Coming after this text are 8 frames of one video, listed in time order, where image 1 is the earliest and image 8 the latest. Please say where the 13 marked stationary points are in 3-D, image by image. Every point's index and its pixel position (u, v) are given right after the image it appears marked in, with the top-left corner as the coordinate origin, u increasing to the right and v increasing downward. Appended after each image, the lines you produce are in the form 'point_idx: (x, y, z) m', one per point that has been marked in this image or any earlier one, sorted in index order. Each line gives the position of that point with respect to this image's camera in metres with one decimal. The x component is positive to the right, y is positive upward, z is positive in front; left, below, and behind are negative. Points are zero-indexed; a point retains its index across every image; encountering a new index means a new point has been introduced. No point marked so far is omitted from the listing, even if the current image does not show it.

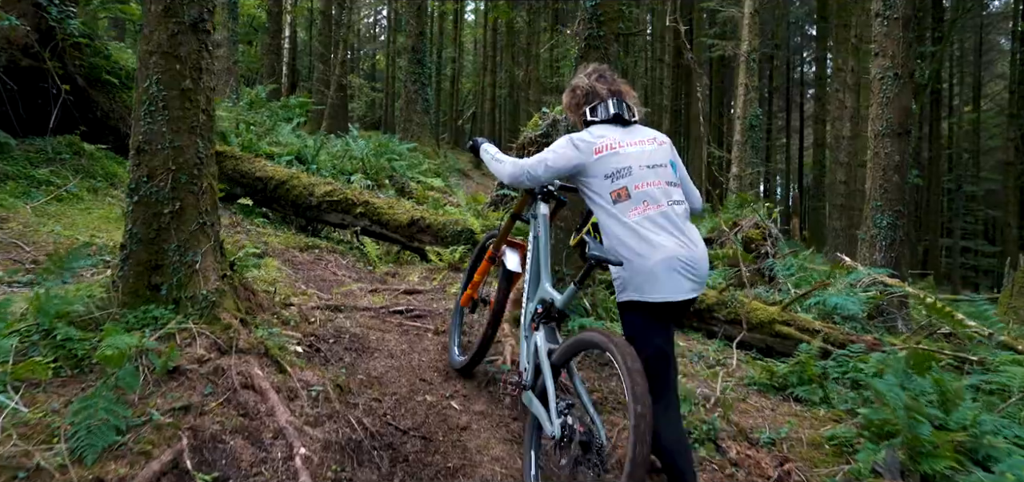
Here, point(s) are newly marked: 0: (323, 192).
0: (-2.0, +0.5, +7.5) m
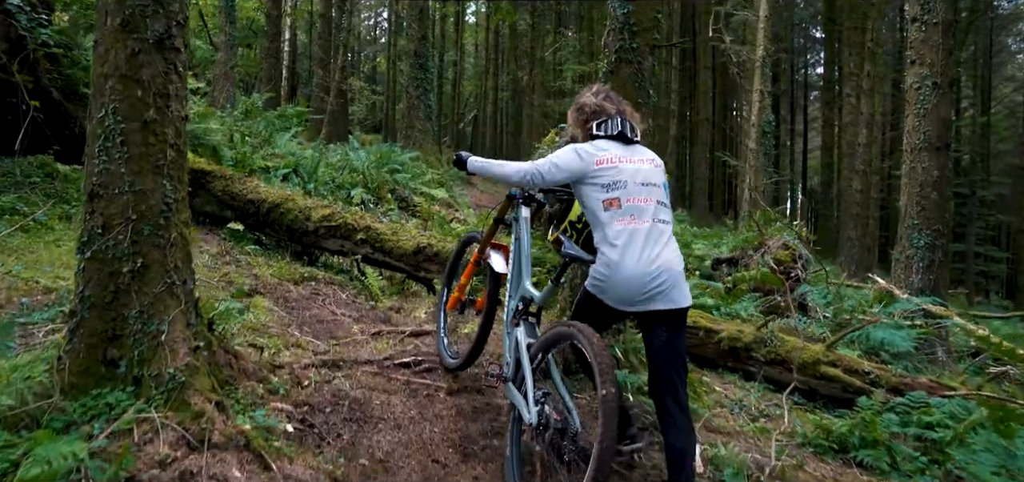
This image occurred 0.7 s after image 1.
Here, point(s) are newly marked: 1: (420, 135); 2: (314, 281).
0: (-1.8, +0.2, +6.9) m
1: (-2.2, +2.5, +17.1) m
2: (-1.8, -0.4, +6.4) m
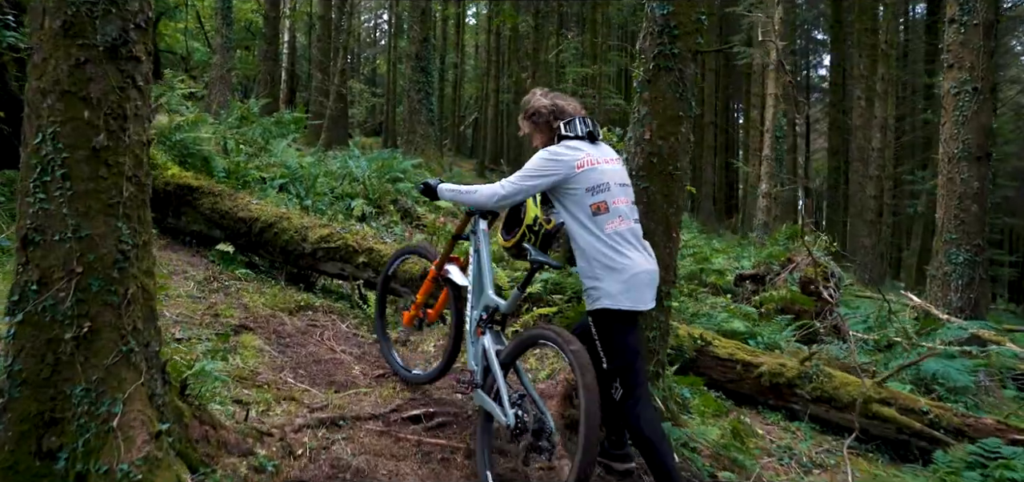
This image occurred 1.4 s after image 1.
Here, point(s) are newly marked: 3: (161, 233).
0: (-1.7, +0.1, +6.3) m
1: (-2.1, +2.3, +16.5) m
2: (-1.6, -0.6, +5.8) m
3: (-3.3, +0.1, +6.7) m
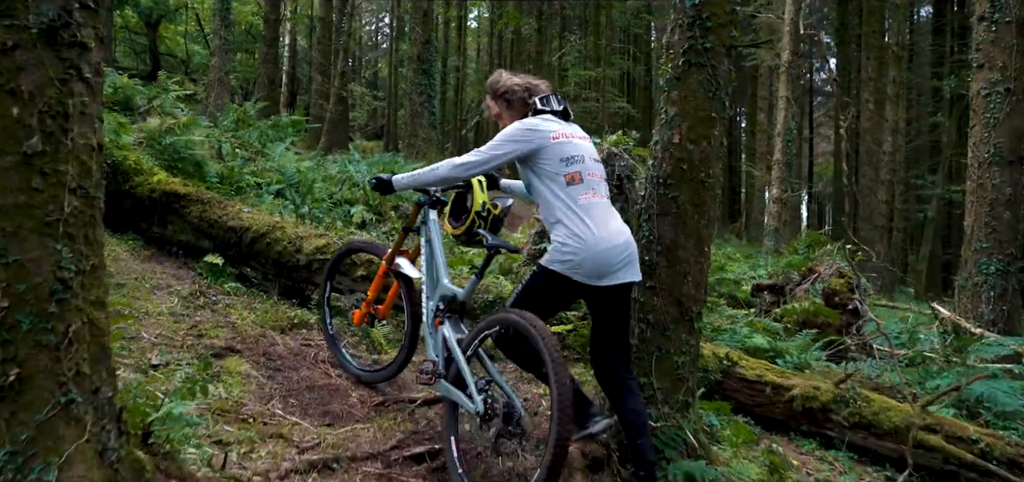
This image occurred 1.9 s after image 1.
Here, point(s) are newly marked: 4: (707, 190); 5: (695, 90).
0: (-1.6, 0.0, +5.8) m
1: (-2.0, +2.2, +16.1) m
2: (-1.5, -0.7, +5.4) m
3: (-3.2, 0.0, +6.3) m
4: (+1.1, +0.3, +3.9) m
5: (+1.0, +0.8, +3.9) m
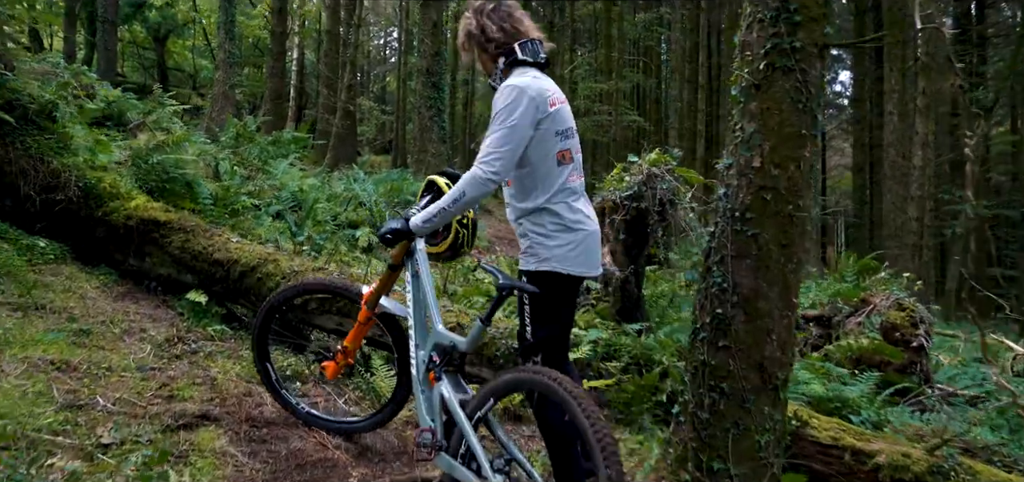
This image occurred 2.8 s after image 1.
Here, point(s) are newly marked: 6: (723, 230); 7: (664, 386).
0: (-1.4, -0.3, +5.0) m
1: (-1.7, +1.7, +15.4) m
2: (-1.4, -0.9, +4.6) m
3: (-3.0, -0.3, +5.5) m
4: (+1.2, +0.1, +3.1) m
5: (+1.1, +0.6, +3.1) m
6: (+0.9, 0.0, +3.2) m
7: (+0.9, -0.9, +4.4) m
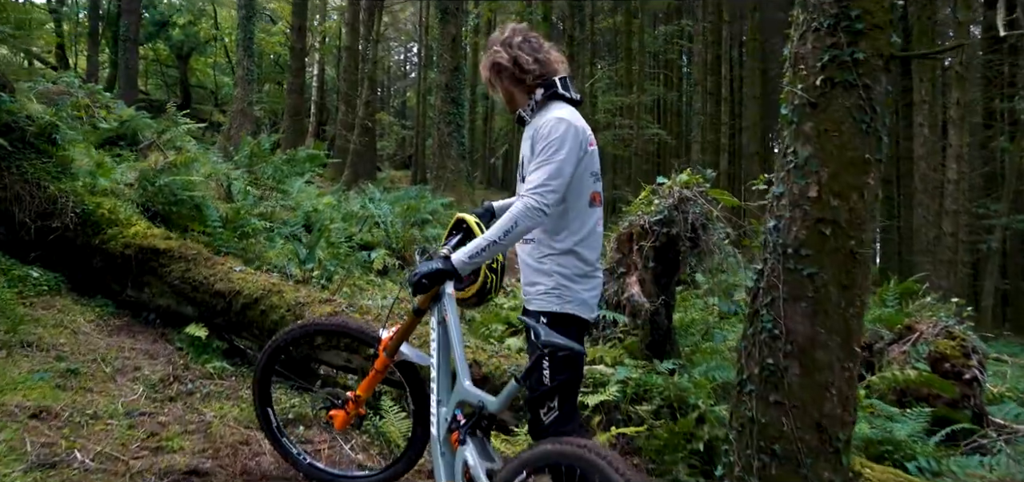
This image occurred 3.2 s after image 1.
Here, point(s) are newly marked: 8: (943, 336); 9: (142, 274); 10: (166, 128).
0: (-1.3, -0.5, +4.7) m
1: (-1.2, +1.4, +15.1) m
2: (-1.2, -1.1, +4.2) m
3: (-2.9, -0.5, +5.2) m
4: (+1.3, -0.1, +2.7) m
5: (+1.2, +0.5, +2.7) m
6: (+1.0, -0.1, +2.8) m
7: (+1.1, -1.1, +4.0) m
8: (+4.0, -0.9, +6.8) m
9: (-2.7, -0.2, +5.2) m
10: (-5.5, +1.8, +11.5) m
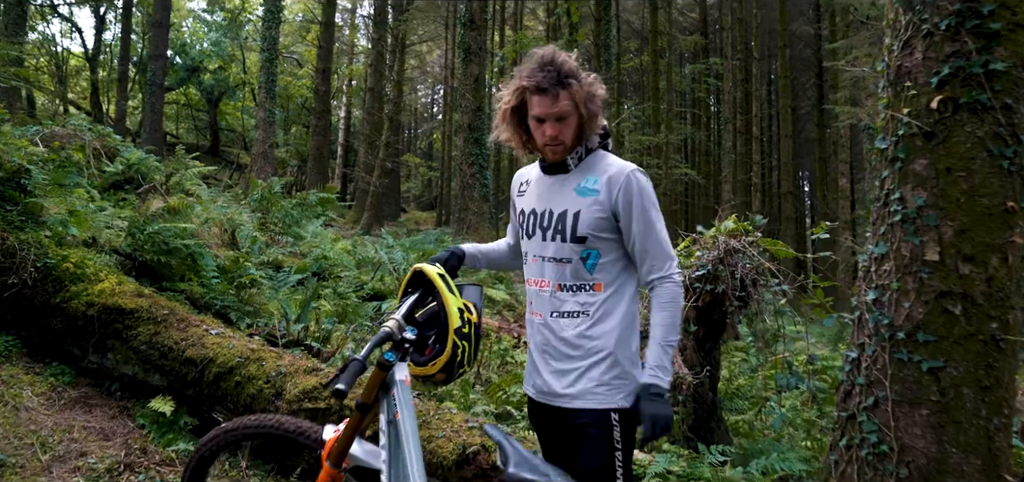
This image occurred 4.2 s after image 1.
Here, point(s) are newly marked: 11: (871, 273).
0: (-1.2, -0.8, +4.0) m
1: (-0.8, +0.4, +14.4) m
2: (-1.2, -1.4, +3.5) m
3: (-2.8, -0.9, +4.6) m
4: (+1.3, -0.3, +2.0) m
5: (+1.2, +0.2, +1.9) m
6: (+1.0, -0.3, +2.1) m
7: (+1.1, -1.4, +3.2) m
8: (+4.2, -1.3, +5.8) m
9: (-2.6, -0.6, +4.6) m
10: (-5.2, +1.1, +11.1) m
11: (+1.1, -0.1, +2.1) m
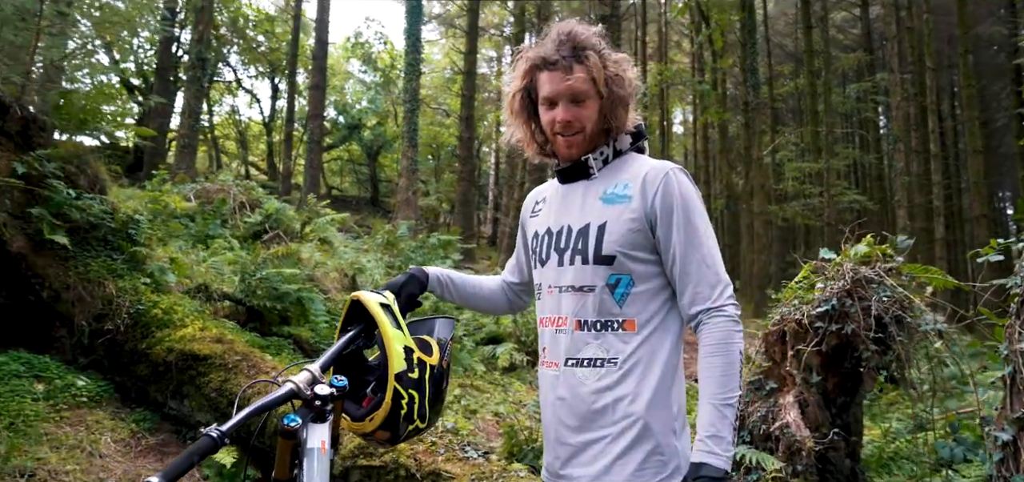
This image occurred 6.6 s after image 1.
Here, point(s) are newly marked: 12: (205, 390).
0: (-0.8, -1.0, +3.6) m
1: (+1.8, -0.3, +13.8) m
2: (-0.9, -1.6, +3.0) m
3: (-2.2, -1.2, +4.5) m
4: (+1.2, -0.3, +1.1) m
5: (+1.1, +0.2, +1.2) m
6: (+0.9, -0.4, +1.3) m
7: (+1.3, -1.4, +2.3) m
8: (+4.9, -1.4, +4.2) m
9: (-2.0, -0.9, +4.5) m
10: (-3.2, +0.3, +11.5) m
11: (+1.0, -0.1, +1.3) m
12: (-1.8, -0.9, +4.3) m
